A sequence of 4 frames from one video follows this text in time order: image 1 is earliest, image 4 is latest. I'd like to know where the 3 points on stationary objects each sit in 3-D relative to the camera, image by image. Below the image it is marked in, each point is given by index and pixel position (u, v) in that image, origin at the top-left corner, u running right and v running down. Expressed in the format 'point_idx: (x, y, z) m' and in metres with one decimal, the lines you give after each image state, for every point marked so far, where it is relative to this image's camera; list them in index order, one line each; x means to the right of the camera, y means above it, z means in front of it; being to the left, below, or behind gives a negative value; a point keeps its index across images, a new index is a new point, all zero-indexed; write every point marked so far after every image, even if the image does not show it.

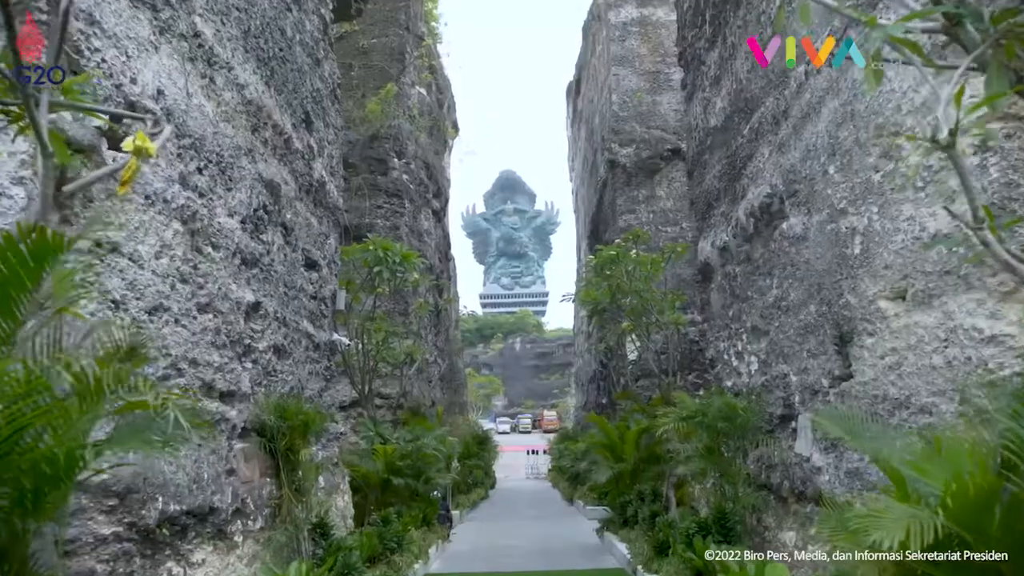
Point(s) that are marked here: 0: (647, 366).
0: (+2.4, -1.4, +12.8) m
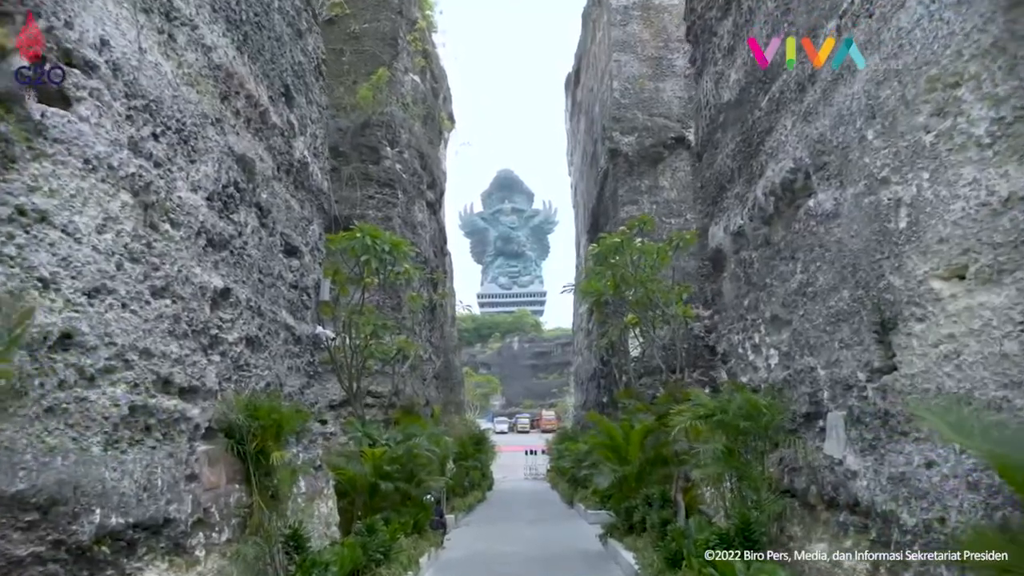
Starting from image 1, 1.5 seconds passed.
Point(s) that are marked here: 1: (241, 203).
0: (+2.4, -1.3, +12.2) m
1: (-2.1, +0.7, +5.6) m
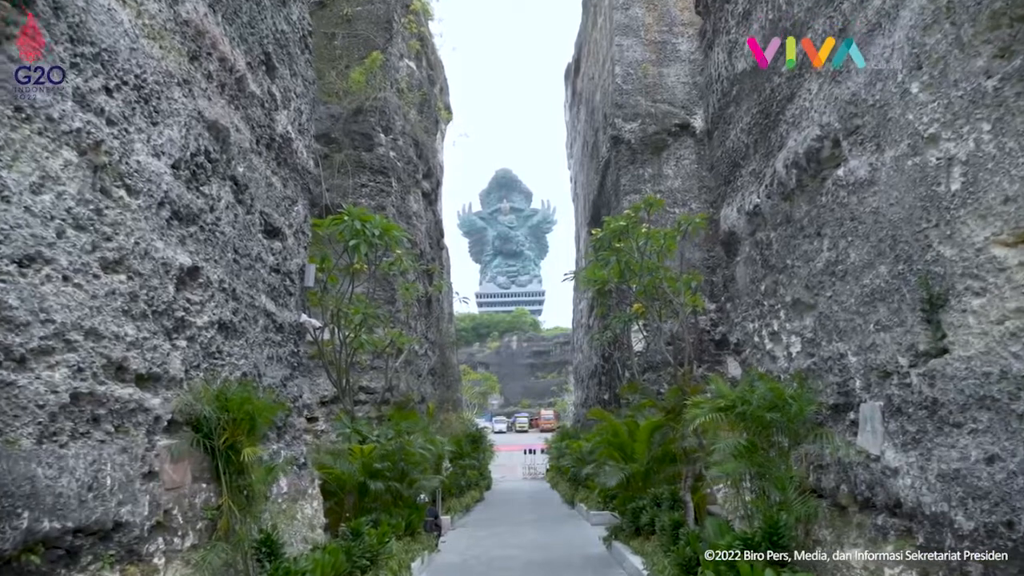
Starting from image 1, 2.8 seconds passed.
0: (+2.3, -1.2, +11.7) m
1: (-2.2, +0.8, +5.1) m
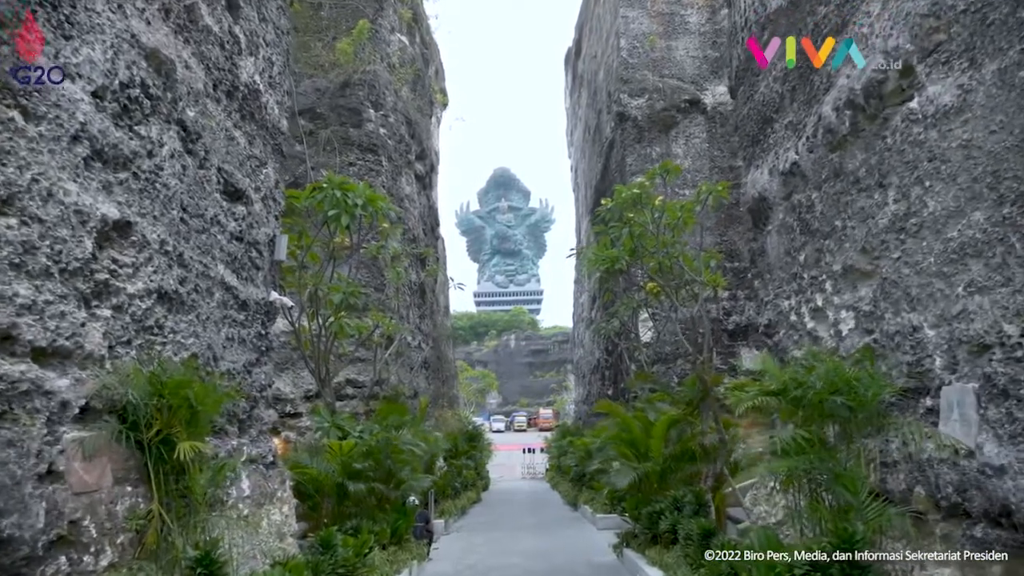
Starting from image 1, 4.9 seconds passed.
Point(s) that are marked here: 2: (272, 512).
0: (+2.3, -0.9, +10.8) m
1: (-2.2, +1.0, +4.3) m
2: (-1.8, -1.7, +5.3) m
